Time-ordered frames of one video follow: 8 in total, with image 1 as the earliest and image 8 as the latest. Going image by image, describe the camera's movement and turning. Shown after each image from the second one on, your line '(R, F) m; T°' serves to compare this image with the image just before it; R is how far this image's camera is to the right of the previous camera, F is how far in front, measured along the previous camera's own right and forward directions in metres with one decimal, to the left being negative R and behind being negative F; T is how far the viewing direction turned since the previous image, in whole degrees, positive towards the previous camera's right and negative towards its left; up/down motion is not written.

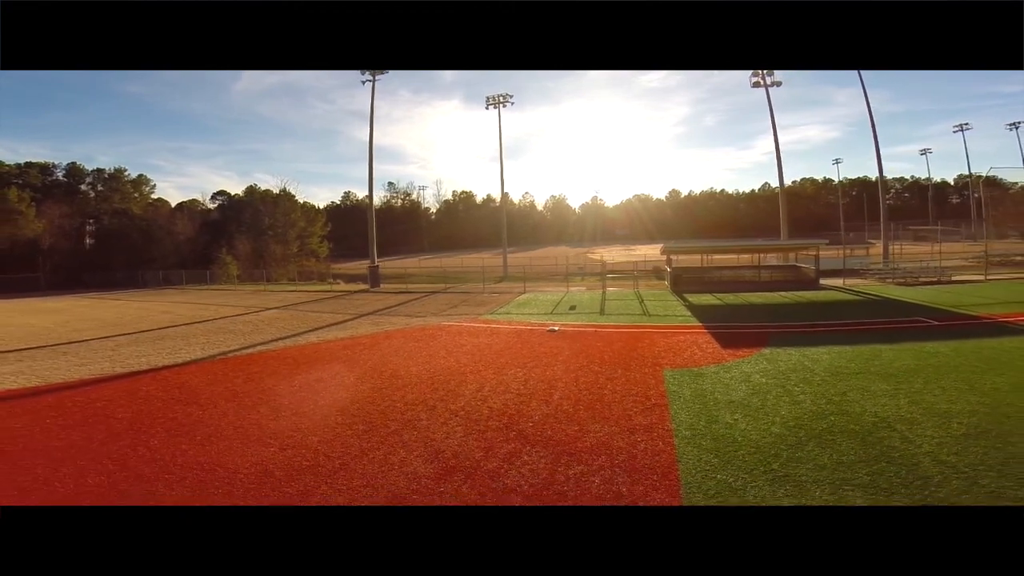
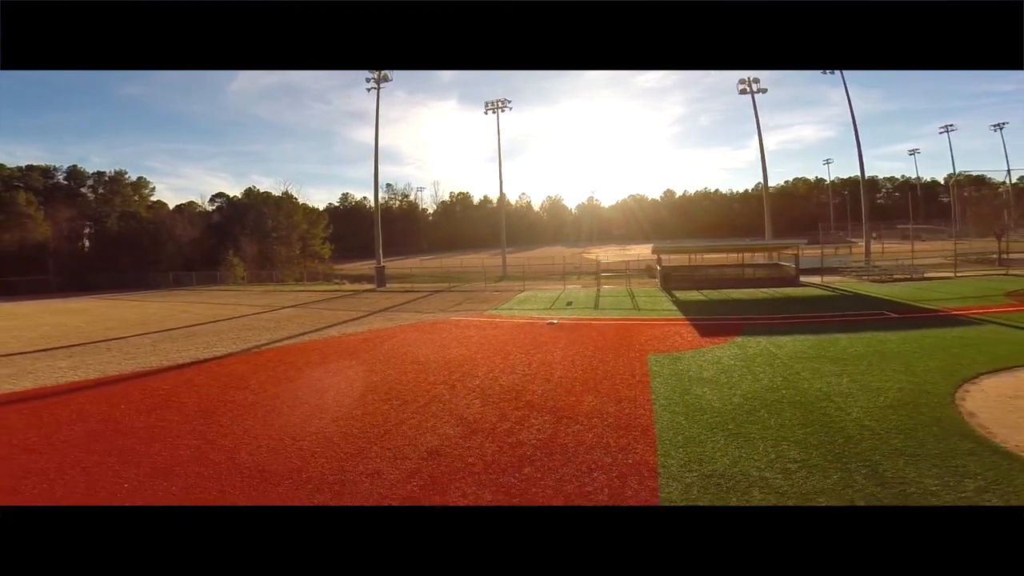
(-0.2, -1.3) m; 0°
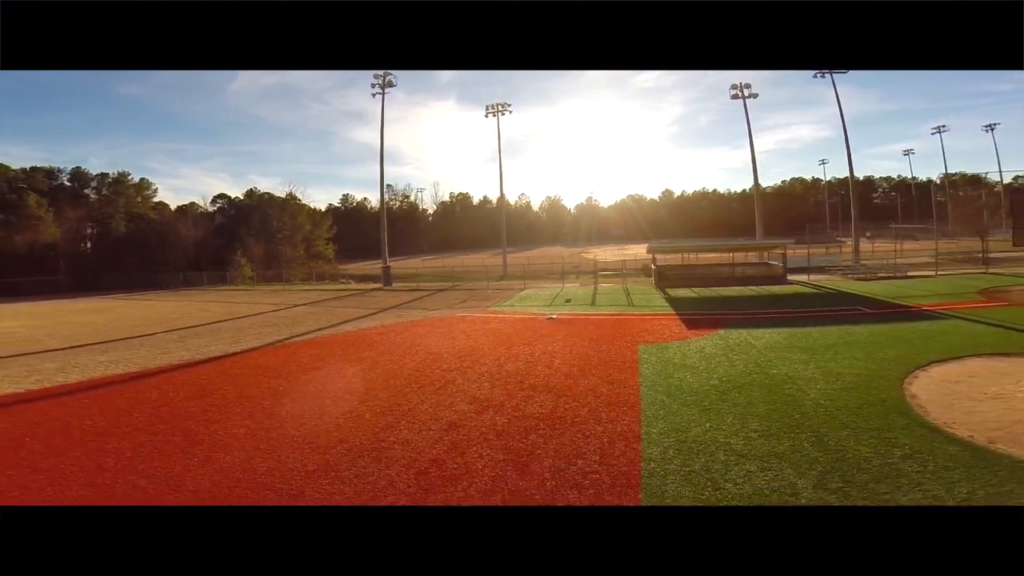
(-0.1, -1.1) m; 0°
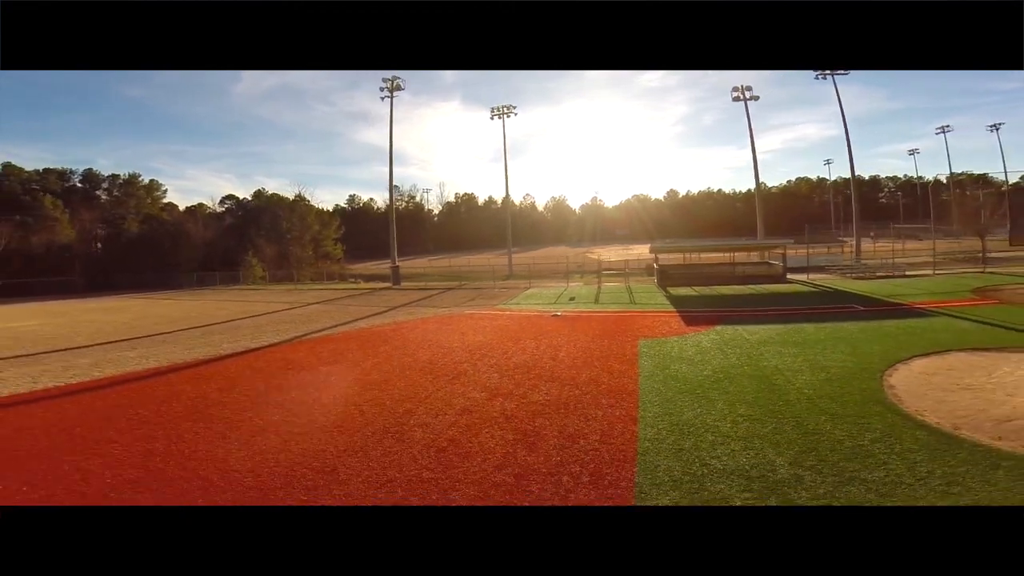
(0.0, -0.7) m; -1°
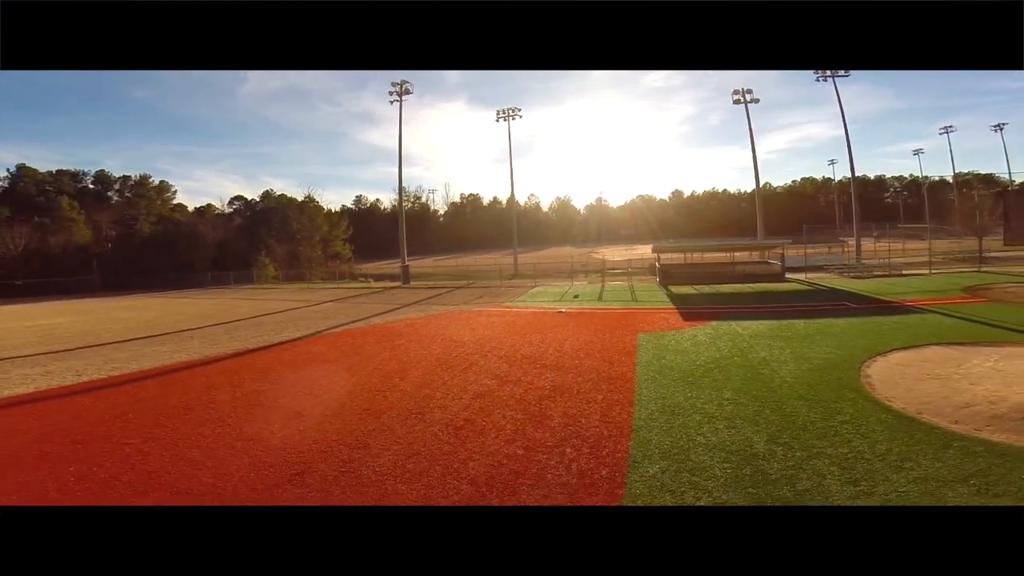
(-0.1, -0.8) m; -1°
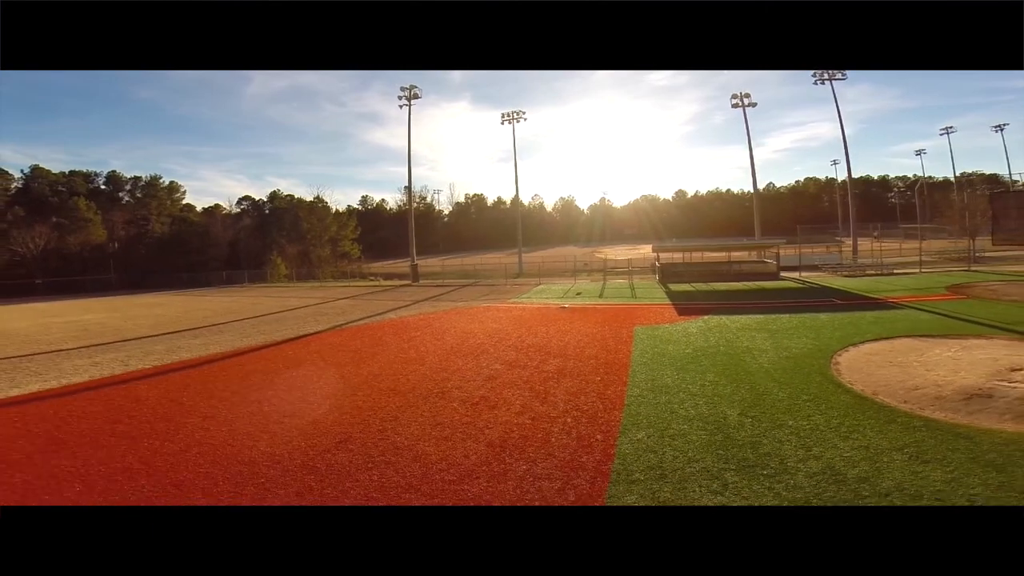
(-0.1, -1.1) m; 0°
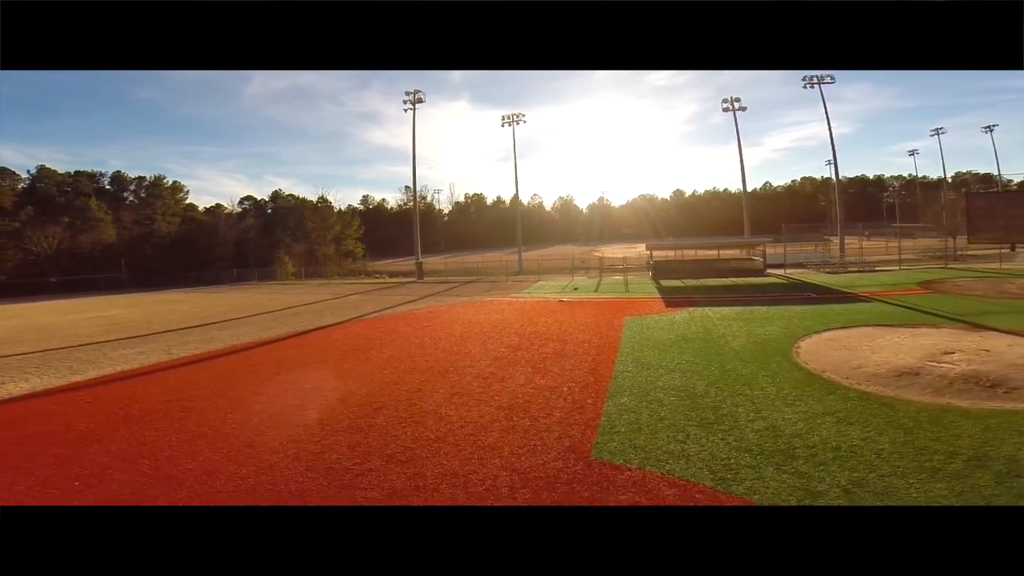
(-0.1, -1.4) m; 0°
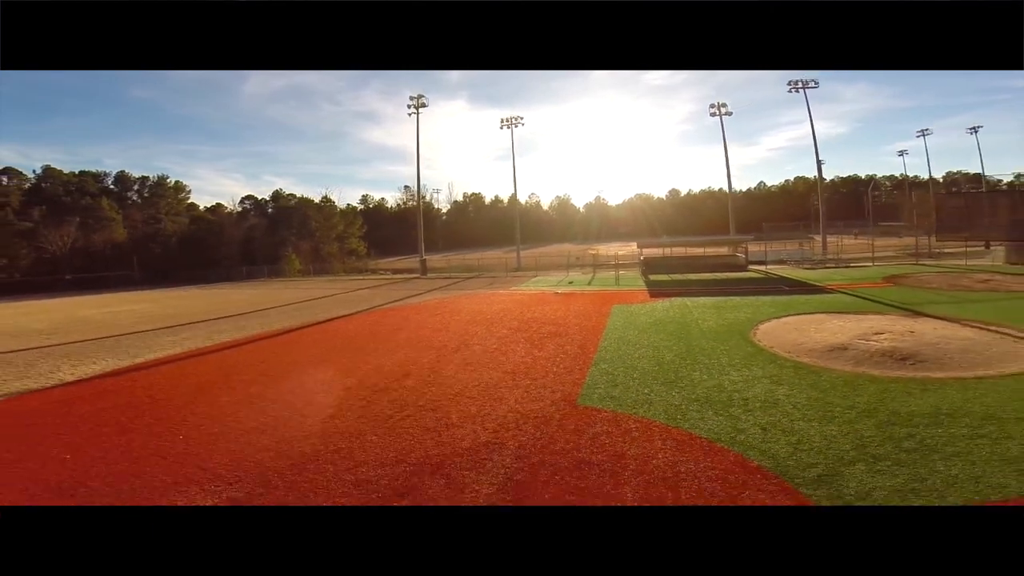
(-0.1, -1.9) m; 0°
